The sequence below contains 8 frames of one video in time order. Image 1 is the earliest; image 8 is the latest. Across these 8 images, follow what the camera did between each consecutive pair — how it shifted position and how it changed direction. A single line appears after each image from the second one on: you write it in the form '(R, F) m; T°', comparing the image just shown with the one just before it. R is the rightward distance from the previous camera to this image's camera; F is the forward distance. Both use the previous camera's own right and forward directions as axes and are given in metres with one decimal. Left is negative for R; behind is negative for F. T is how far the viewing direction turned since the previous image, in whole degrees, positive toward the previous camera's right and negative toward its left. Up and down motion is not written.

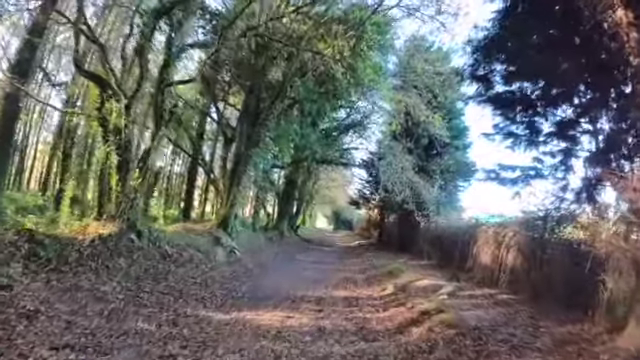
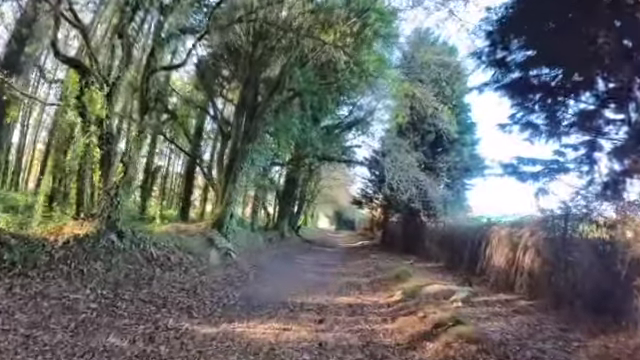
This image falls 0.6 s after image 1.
(0.0, +1.2) m; 0°
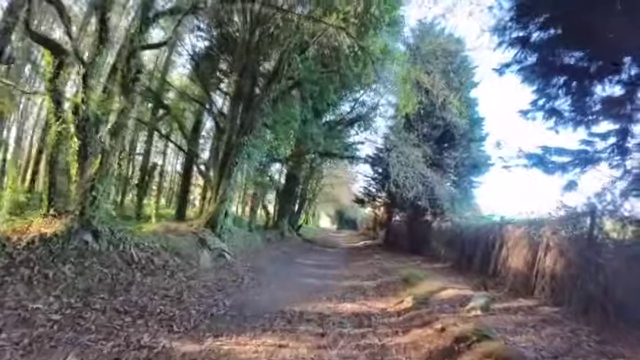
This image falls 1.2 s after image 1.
(0.0, +1.3) m; 0°
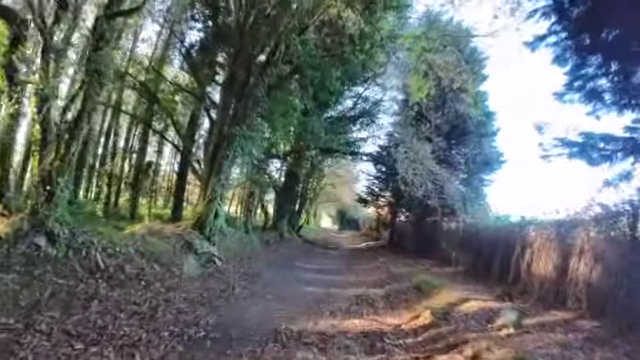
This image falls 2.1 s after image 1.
(0.0, +1.7) m; 0°
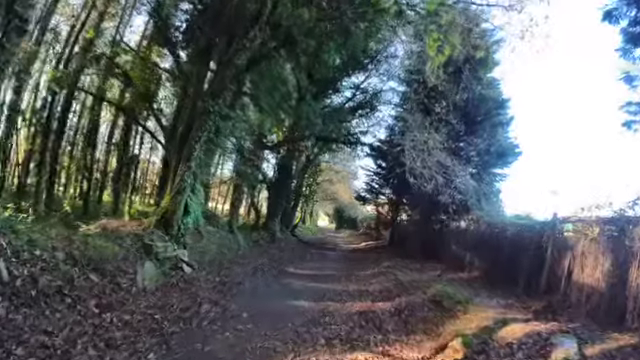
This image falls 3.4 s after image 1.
(+0.1, +2.6) m; 0°
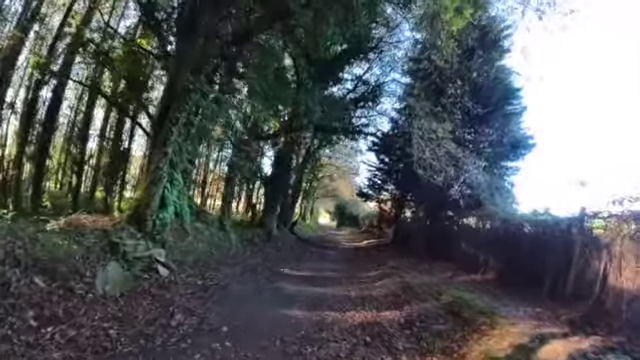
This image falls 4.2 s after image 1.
(+0.1, +1.5) m; 0°
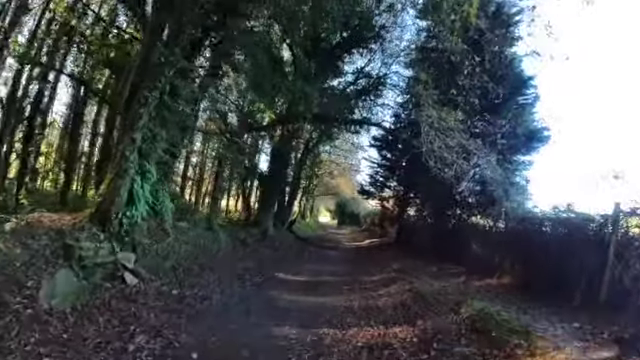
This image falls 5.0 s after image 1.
(0.0, +1.5) m; 0°
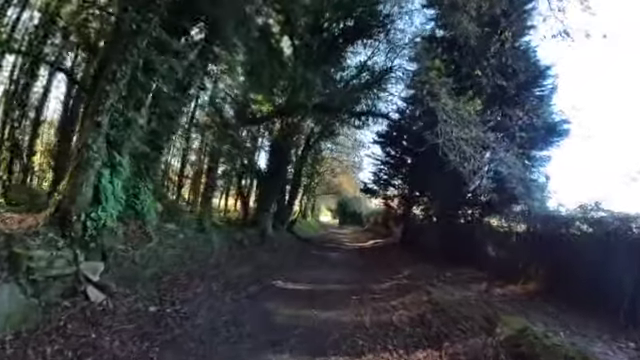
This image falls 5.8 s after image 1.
(-0.1, +1.4) m; 0°
